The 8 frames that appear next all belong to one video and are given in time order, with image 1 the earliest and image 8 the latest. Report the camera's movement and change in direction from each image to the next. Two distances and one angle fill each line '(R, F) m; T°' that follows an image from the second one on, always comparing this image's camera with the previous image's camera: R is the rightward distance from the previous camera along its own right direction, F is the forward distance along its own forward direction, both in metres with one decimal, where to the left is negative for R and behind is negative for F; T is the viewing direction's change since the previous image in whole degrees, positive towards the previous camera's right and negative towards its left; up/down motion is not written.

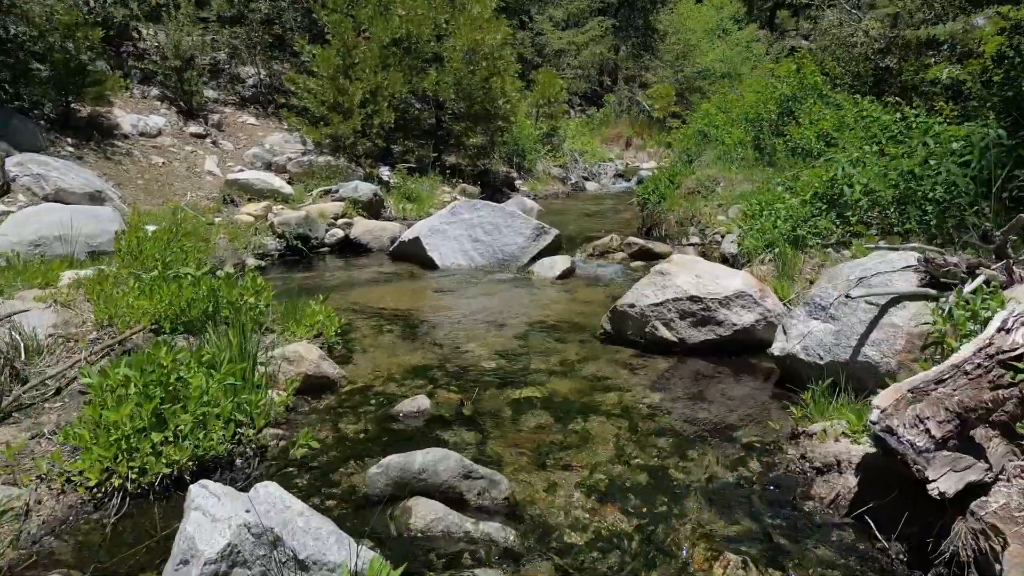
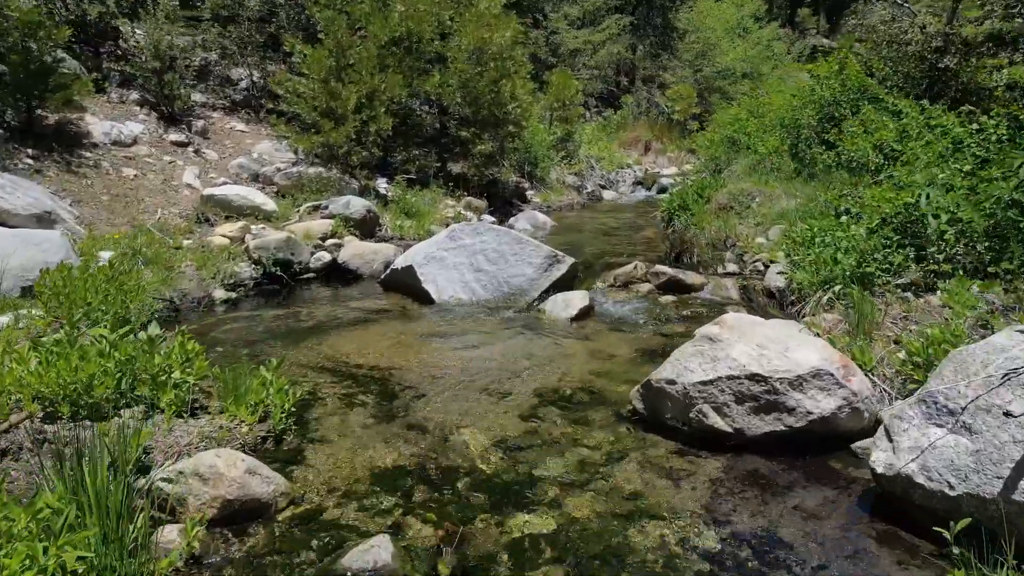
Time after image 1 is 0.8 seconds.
(+0.1, +1.1) m; -1°
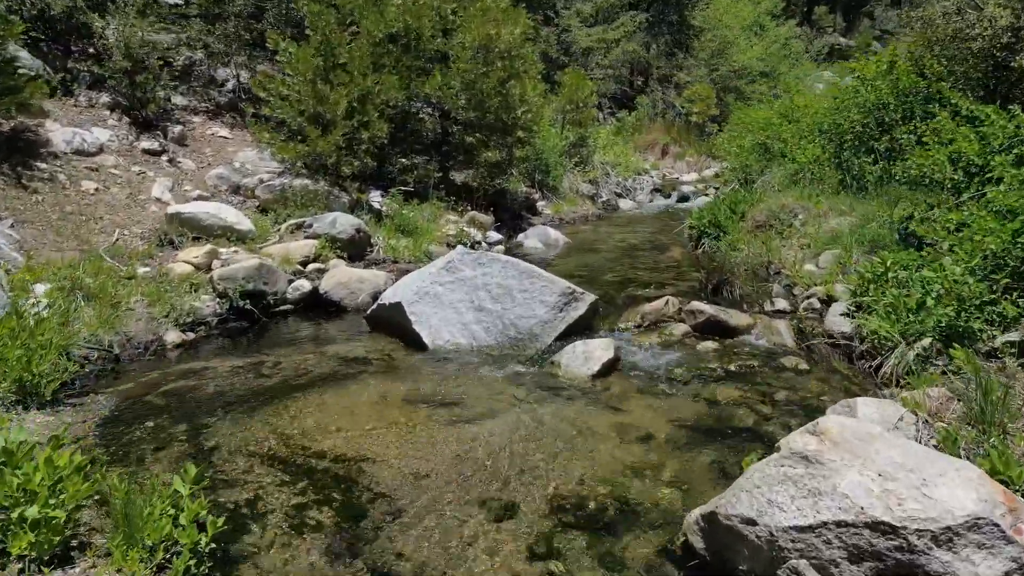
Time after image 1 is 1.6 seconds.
(0.0, +1.1) m; -1°
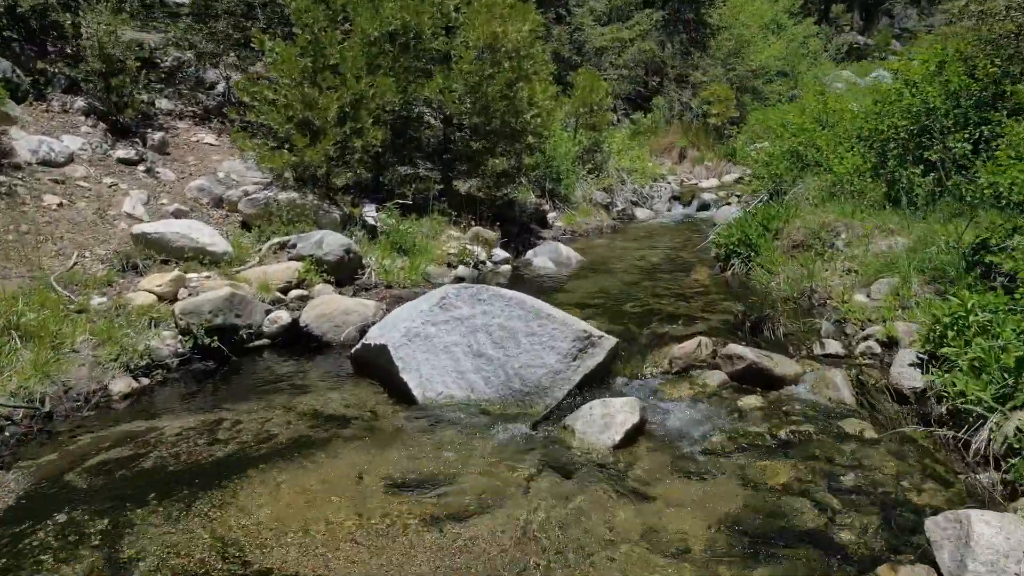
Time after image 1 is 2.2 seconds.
(0.0, +0.9) m; -1°
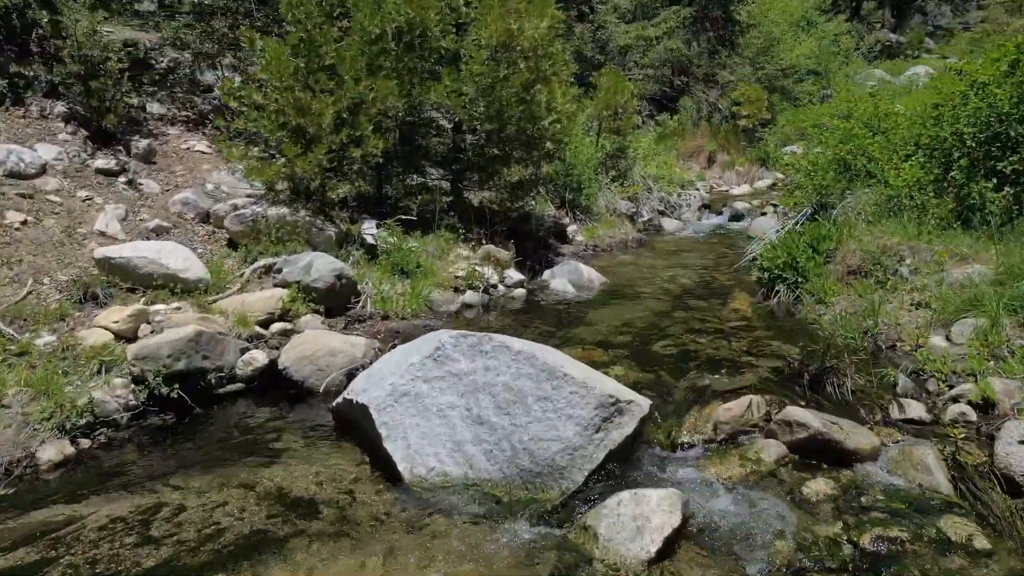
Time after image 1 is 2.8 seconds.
(+0.1, +0.9) m; -2°
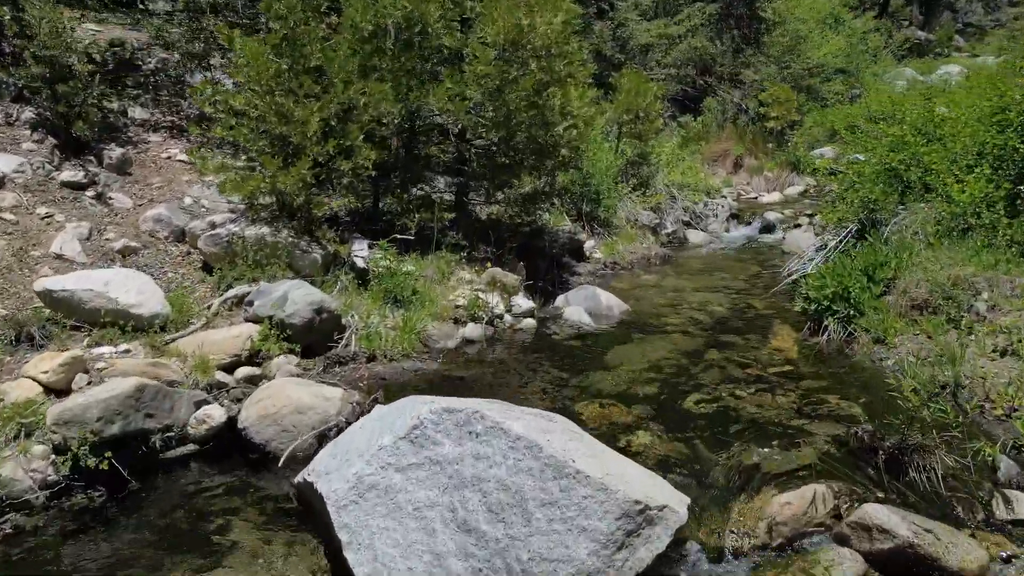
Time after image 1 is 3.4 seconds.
(+0.1, +0.9) m; -1°
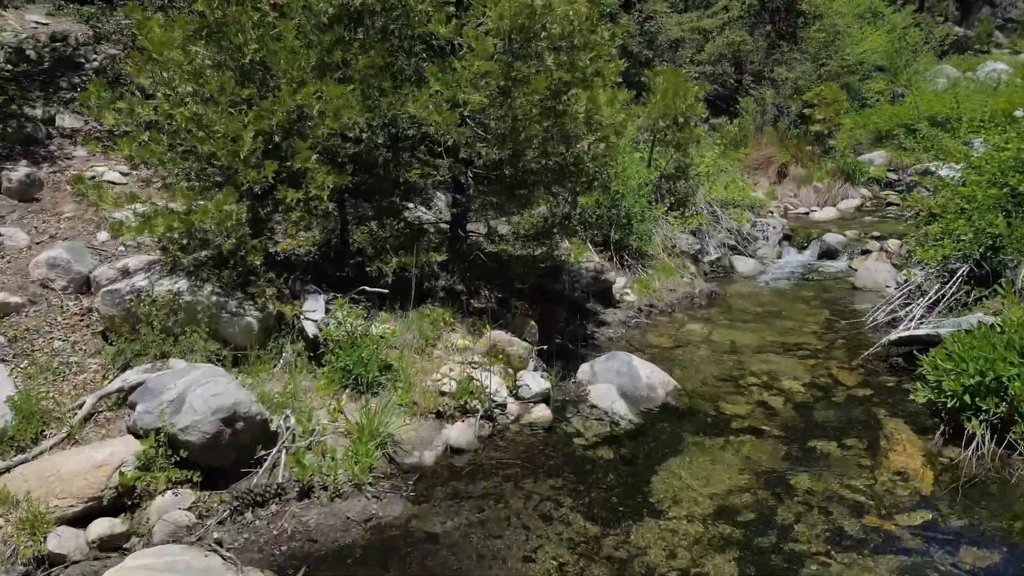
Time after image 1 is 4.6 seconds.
(+0.1, +1.8) m; -2°
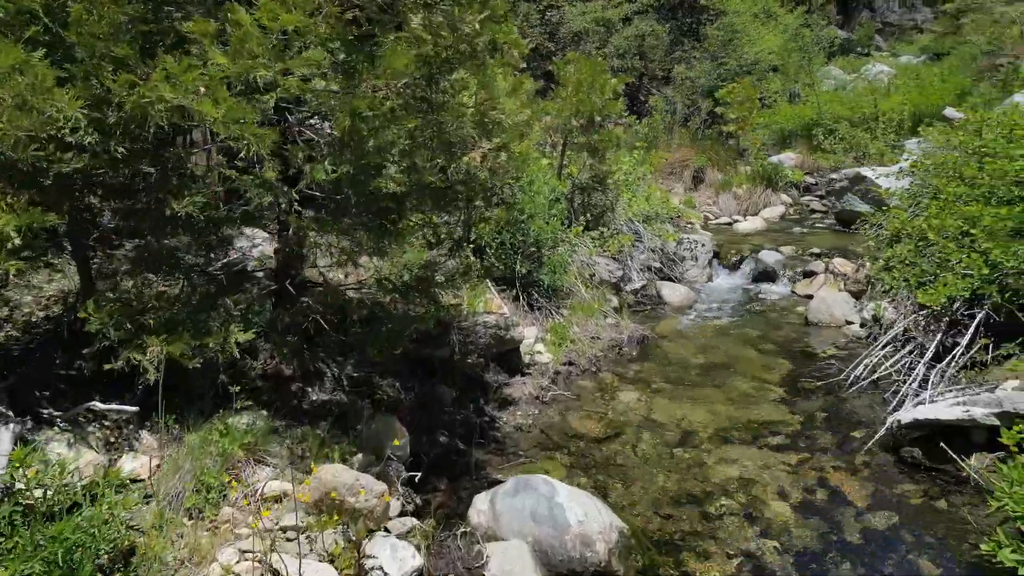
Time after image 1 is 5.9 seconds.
(+0.3, +2.0) m; +8°
